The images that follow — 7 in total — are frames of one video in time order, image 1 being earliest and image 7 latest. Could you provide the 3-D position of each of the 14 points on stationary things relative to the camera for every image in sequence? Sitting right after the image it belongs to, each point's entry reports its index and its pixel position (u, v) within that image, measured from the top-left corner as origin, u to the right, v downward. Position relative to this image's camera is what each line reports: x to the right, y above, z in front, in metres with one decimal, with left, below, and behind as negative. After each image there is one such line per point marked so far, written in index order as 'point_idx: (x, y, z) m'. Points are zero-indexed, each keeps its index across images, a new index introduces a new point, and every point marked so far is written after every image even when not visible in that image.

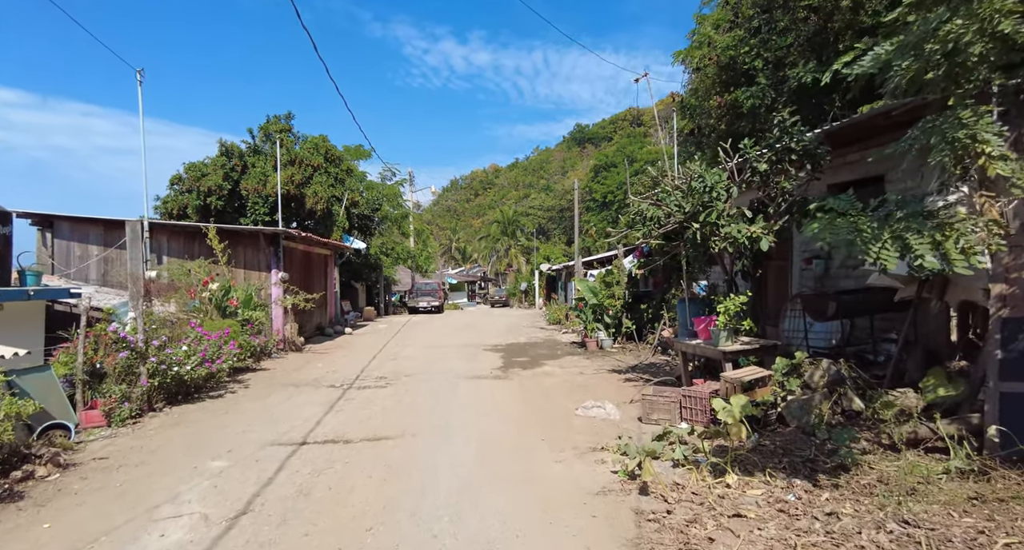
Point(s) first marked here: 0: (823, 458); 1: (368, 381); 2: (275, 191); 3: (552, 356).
0: (+2.6, -1.5, +4.5) m
1: (-2.5, -1.9, +9.2) m
2: (-8.1, +2.9, +18.0) m
3: (+0.9, -1.8, +11.5) m
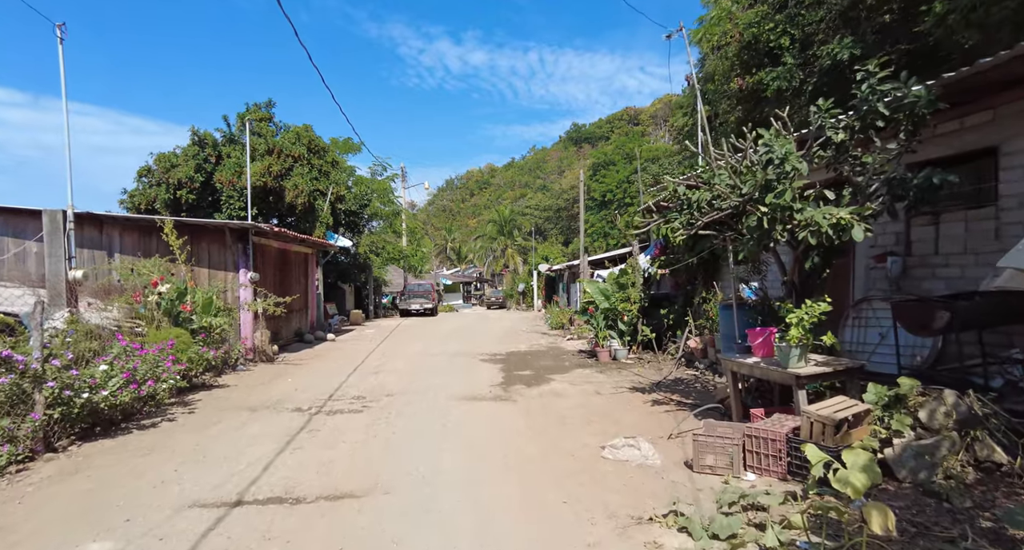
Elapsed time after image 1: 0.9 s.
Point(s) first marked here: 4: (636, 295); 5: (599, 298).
0: (+2.7, -1.6, +3.0) m
1: (-2.5, -1.9, +7.7) m
2: (-8.1, +2.9, +16.5) m
3: (+0.9, -1.8, +10.0) m
4: (+2.5, -0.4, +10.6) m
5: (+1.9, -0.5, +11.3) m
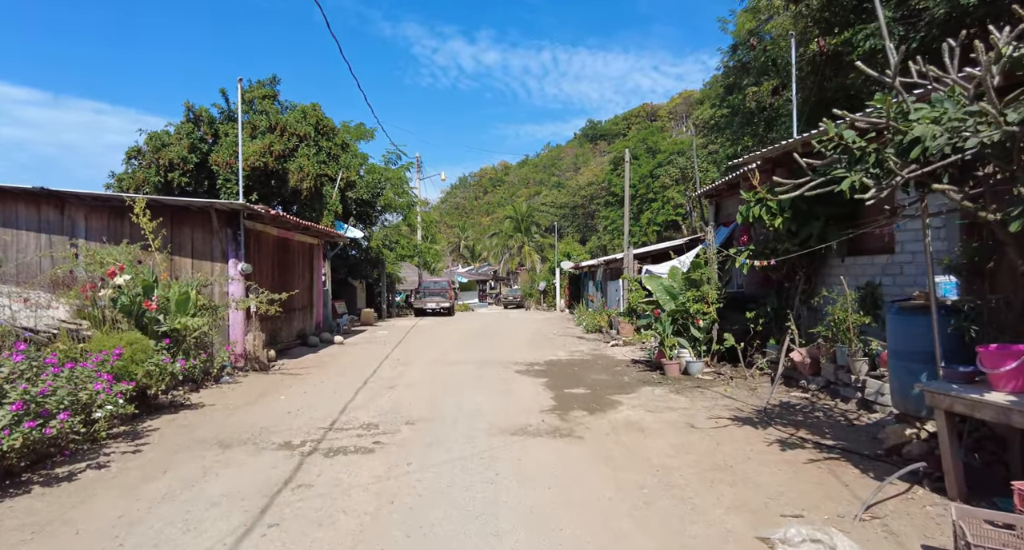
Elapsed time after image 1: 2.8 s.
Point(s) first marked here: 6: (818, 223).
0: (+3.3, -1.5, +0.9) m
1: (-1.8, -1.7, +5.8) m
2: (-7.2, +3.0, +14.6) m
3: (+1.6, -1.7, +8.0) m
4: (+3.3, -0.3, +8.6) m
5: (+2.6, -0.4, +9.3) m
6: (+4.3, +0.7, +7.4) m
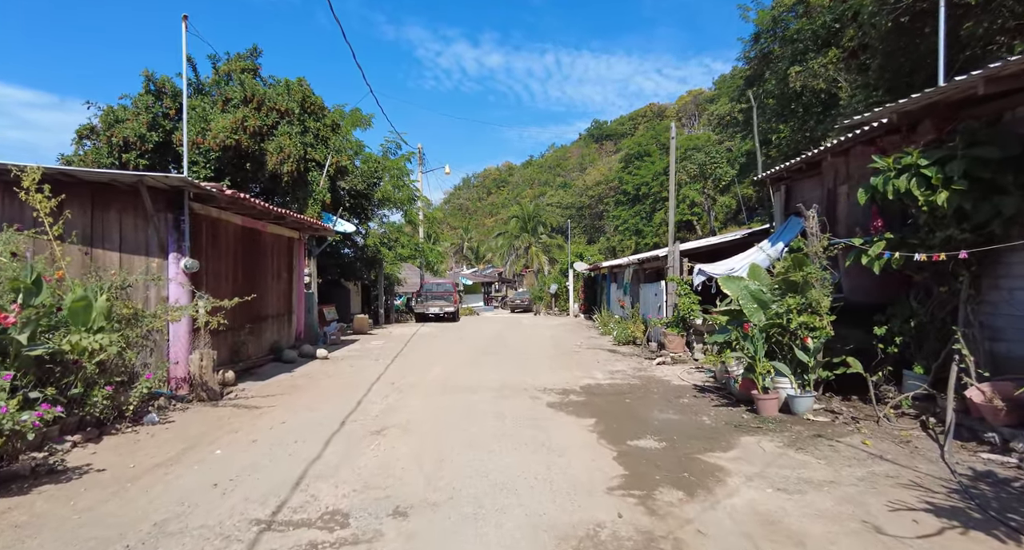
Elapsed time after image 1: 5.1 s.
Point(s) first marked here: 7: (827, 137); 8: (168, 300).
0: (+3.7, -1.4, -1.5) m
1: (-1.4, -1.7, +3.4) m
2: (-6.7, +3.0, +12.3) m
3: (+2.0, -1.7, +5.6) m
4: (+3.7, -0.3, +6.2) m
5: (+3.1, -0.4, +6.9) m
6: (+4.7, +0.7, +5.0) m
7: (+11.2, +4.9, +19.0) m
8: (-4.8, -0.4, +7.4) m
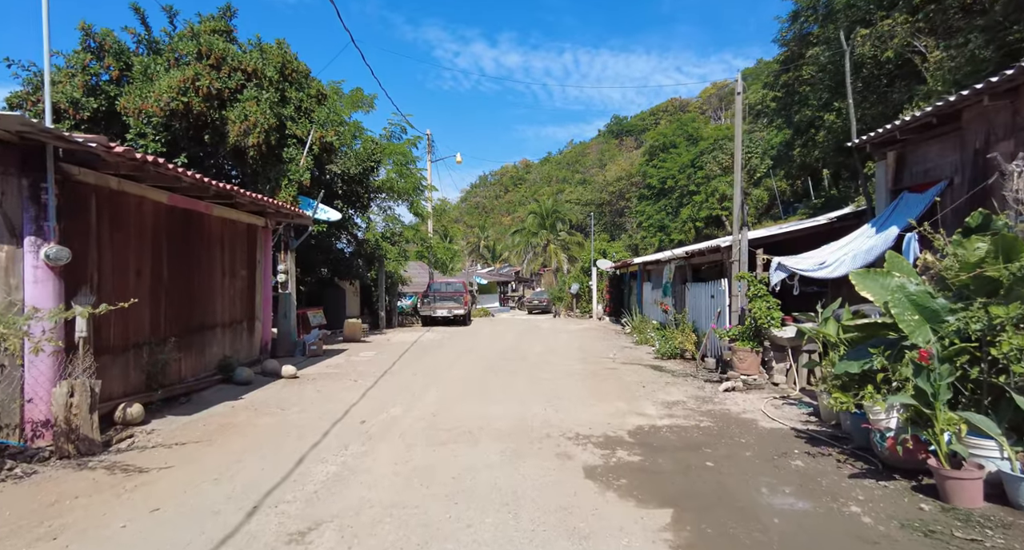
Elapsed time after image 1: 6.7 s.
0: (+3.5, -1.4, -4.1) m
1: (-1.4, -1.7, +0.9) m
2: (-6.4, +3.1, +10.0) m
3: (+2.1, -1.6, +3.0) m
4: (+3.8, -0.2, +3.5) m
5: (+3.2, -0.3, +4.2) m
6: (+4.7, +0.8, +2.3) m
7: (+11.7, +4.9, +16.0) m
8: (-4.6, -0.3, +5.0) m
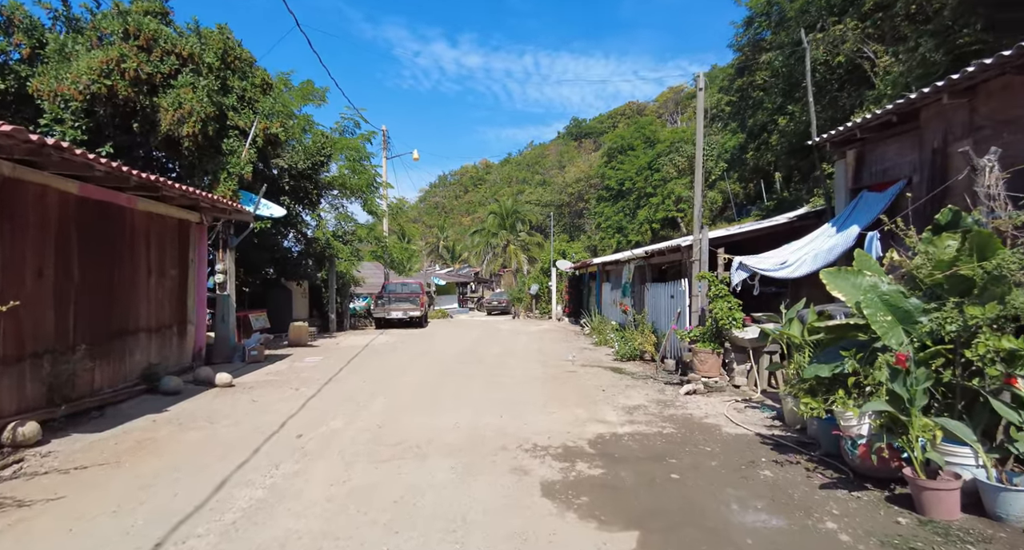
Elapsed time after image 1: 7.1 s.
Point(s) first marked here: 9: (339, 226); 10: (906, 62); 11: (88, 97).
0: (+3.8, -1.4, -4.3) m
1: (-1.5, -1.6, +0.3) m
2: (-7.2, +3.1, +9.0) m
3: (+1.8, -1.6, +2.7) m
4: (+3.5, -0.2, +3.3) m
5: (+2.8, -0.3, +4.0) m
6: (+4.5, +0.8, +2.2) m
7: (+10.5, +4.9, +16.4) m
8: (-5.1, -0.3, +4.2) m
9: (-5.7, +1.7, +17.5) m
10: (+7.8, +4.2, +10.5) m
11: (-7.3, +3.1, +9.1) m
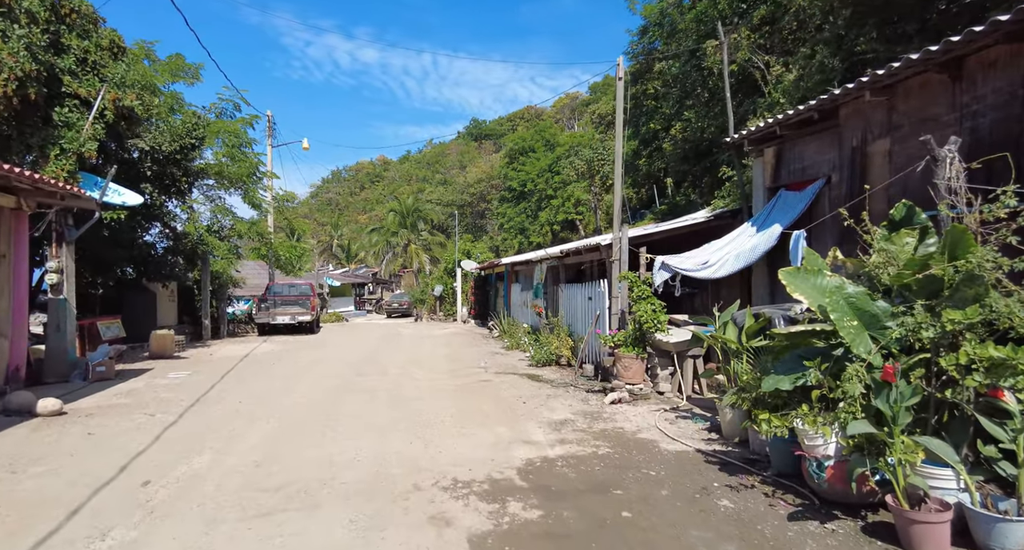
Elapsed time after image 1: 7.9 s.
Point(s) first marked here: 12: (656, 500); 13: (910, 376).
0: (+4.8, -1.4, -4.4) m
1: (-1.2, -1.6, -0.8) m
2: (-8.5, +3.1, +6.6) m
3: (+1.6, -1.6, +2.1) m
4: (+3.1, -0.2, +3.0) m
5: (+2.3, -0.3, +3.6) m
6: (+4.3, +0.8, +2.1) m
7: (+7.5, +4.9, +17.2) m
8: (-5.5, -0.3, +2.3) m
9: (-8.6, +1.7, +15.2) m
10: (+6.0, +4.2, +10.9) m
11: (-8.5, +3.1, +6.7) m
12: (+1.1, -1.7, +4.0) m
13: (+2.6, -0.6, +3.4) m
